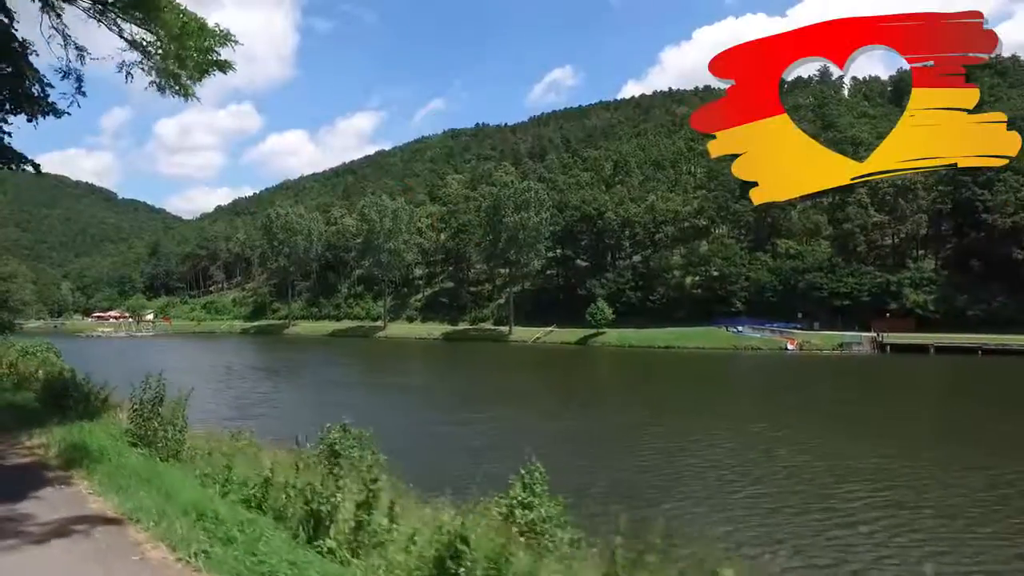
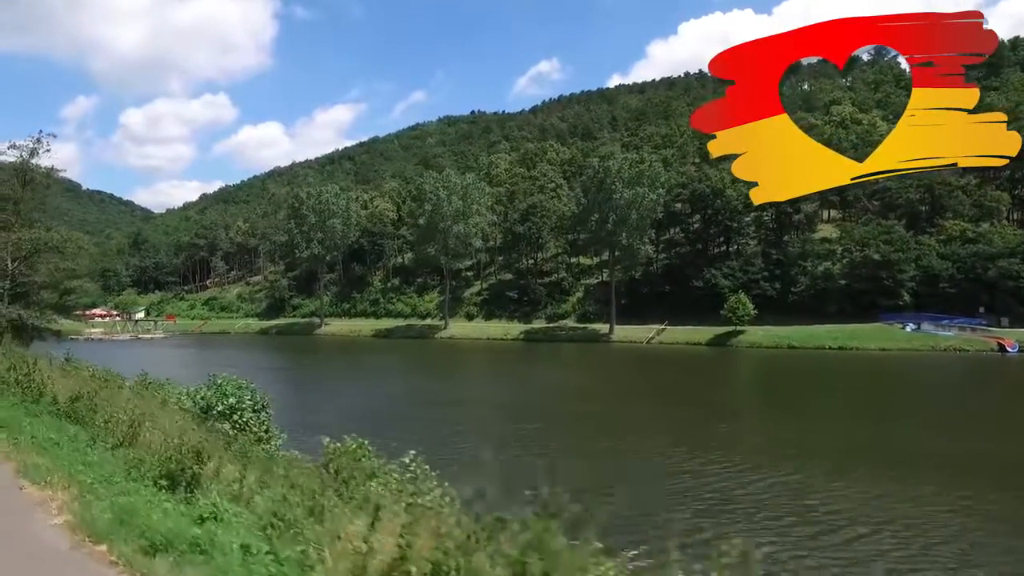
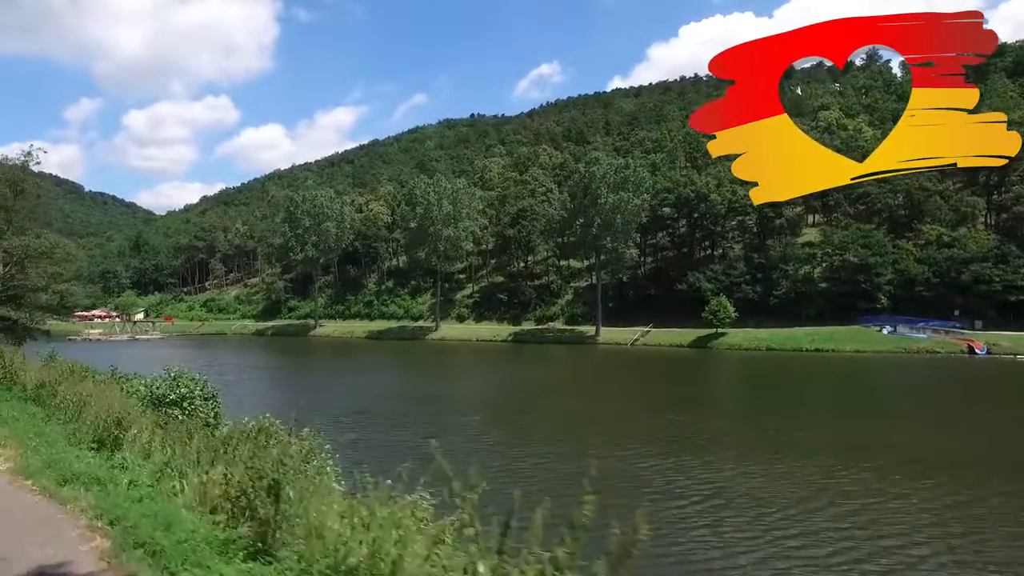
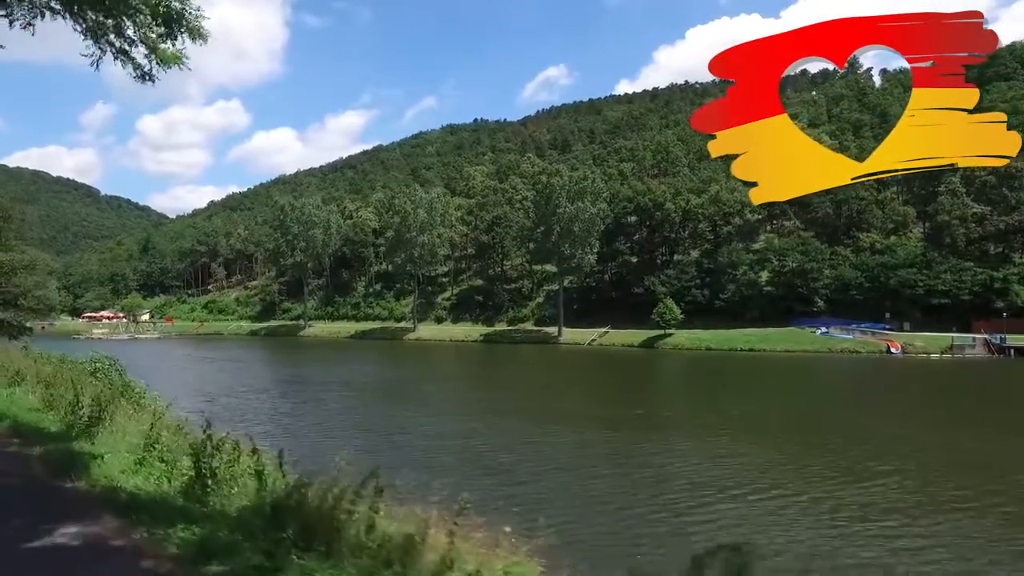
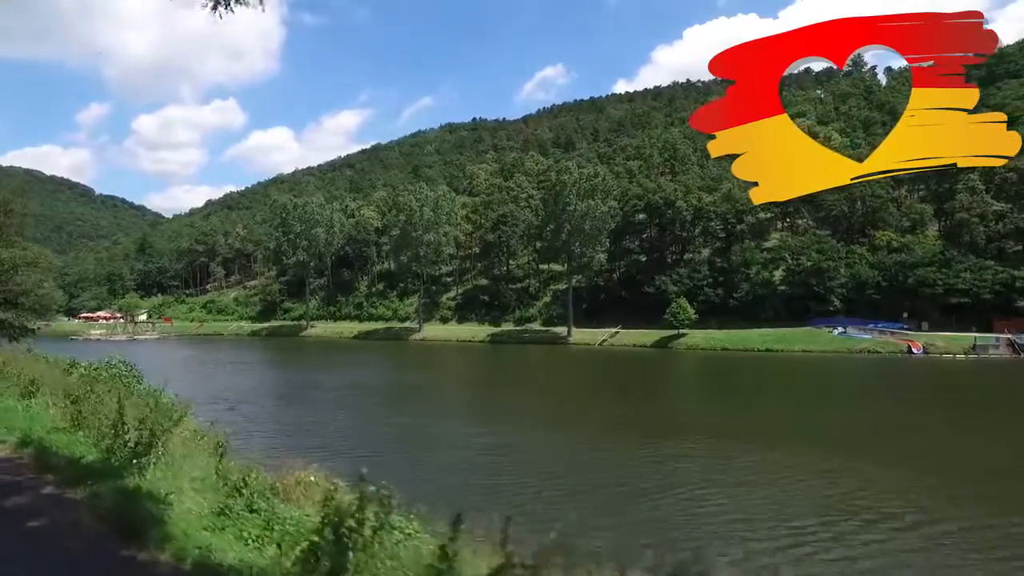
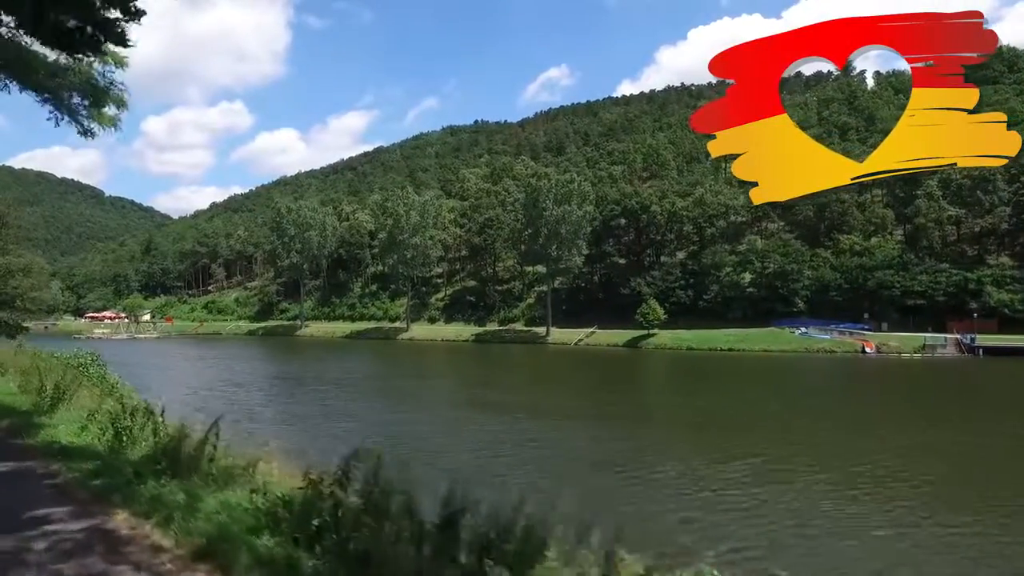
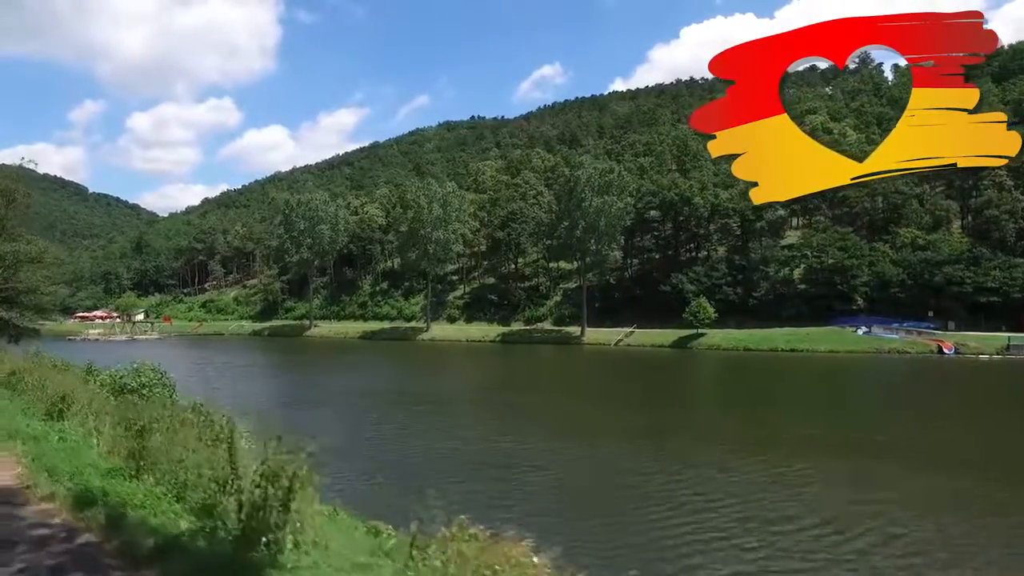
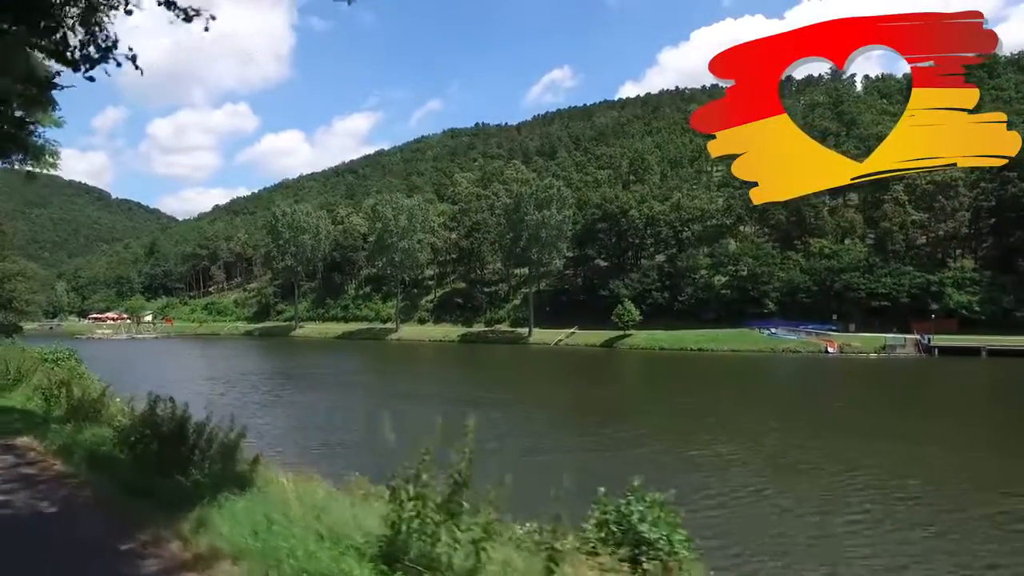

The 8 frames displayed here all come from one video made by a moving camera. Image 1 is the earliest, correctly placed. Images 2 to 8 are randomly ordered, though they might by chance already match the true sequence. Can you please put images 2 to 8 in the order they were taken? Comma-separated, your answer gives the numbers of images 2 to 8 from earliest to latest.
8, 6, 4, 5, 7, 3, 2
